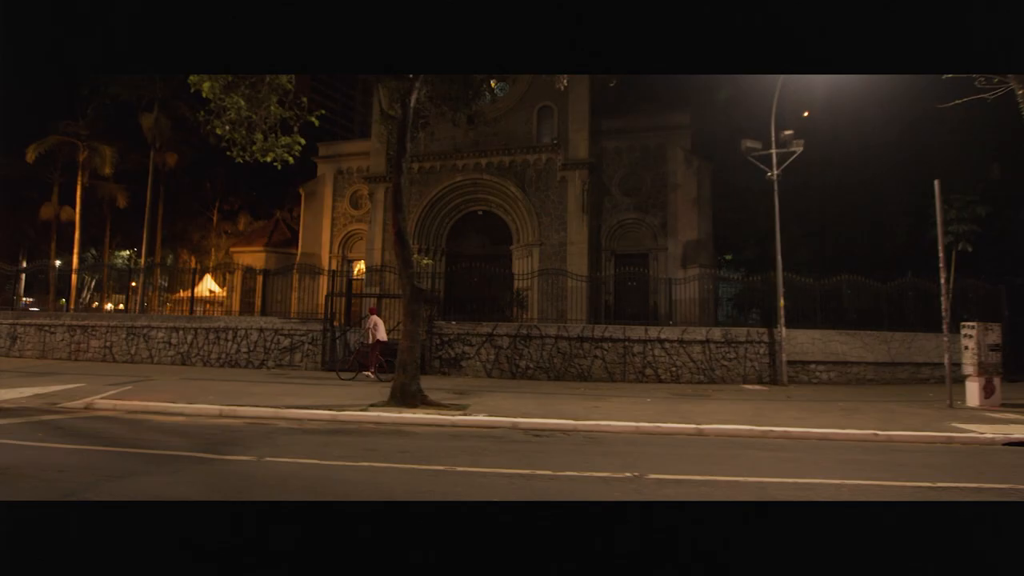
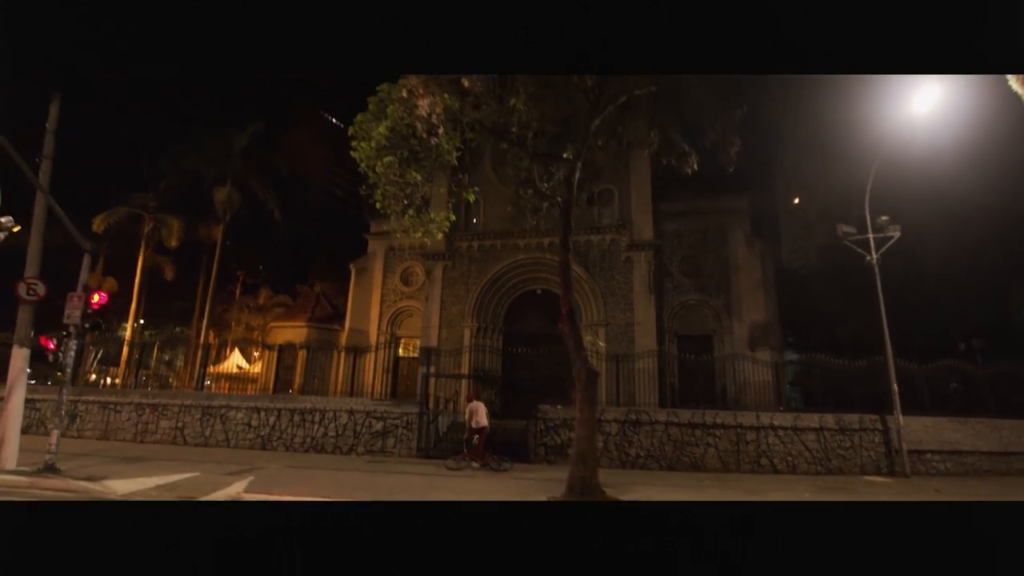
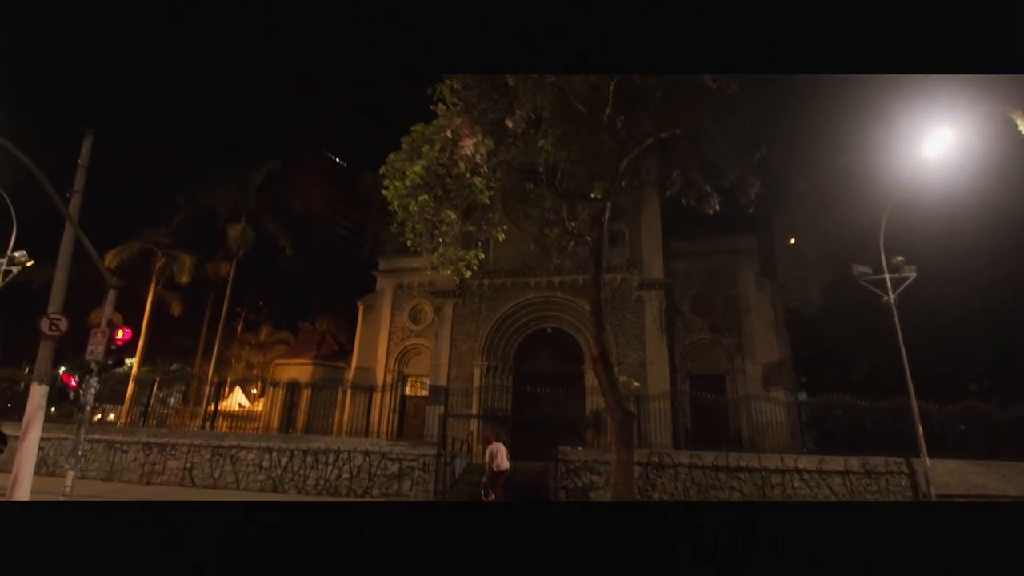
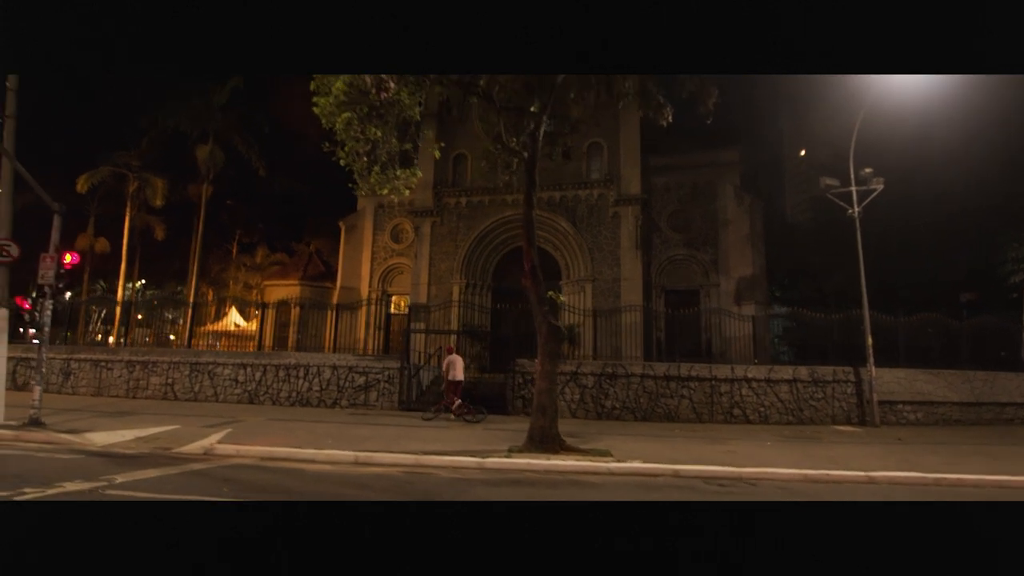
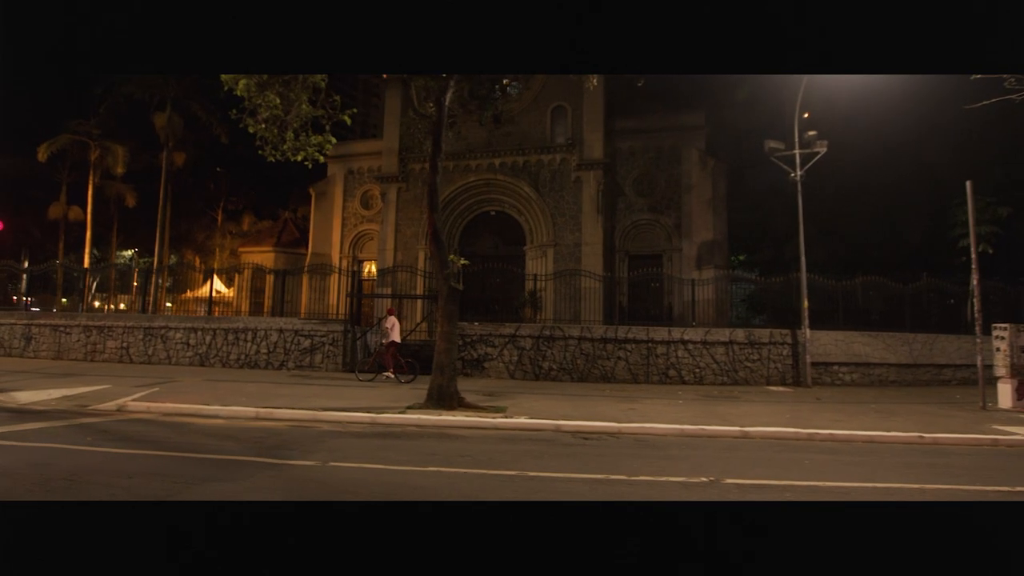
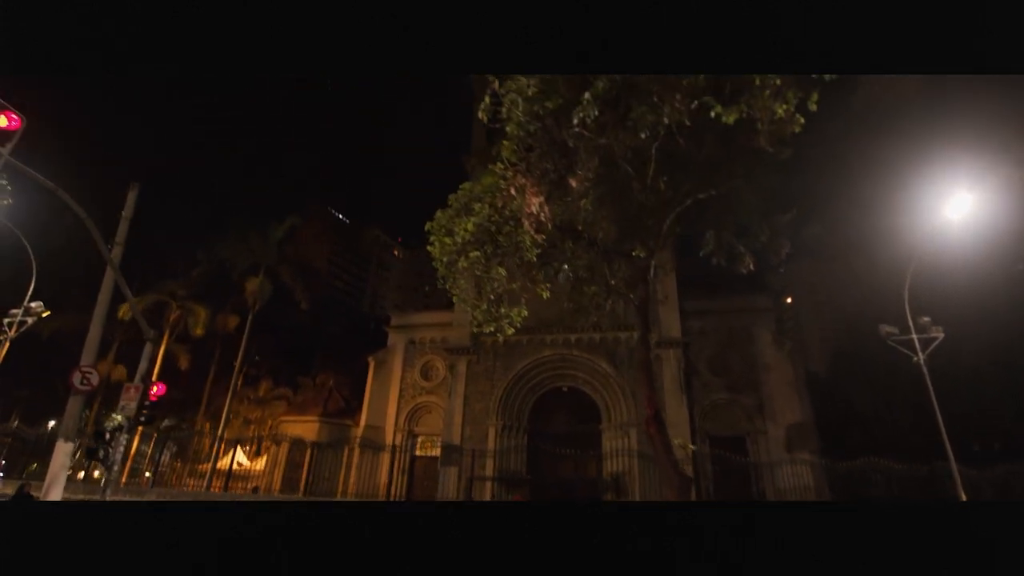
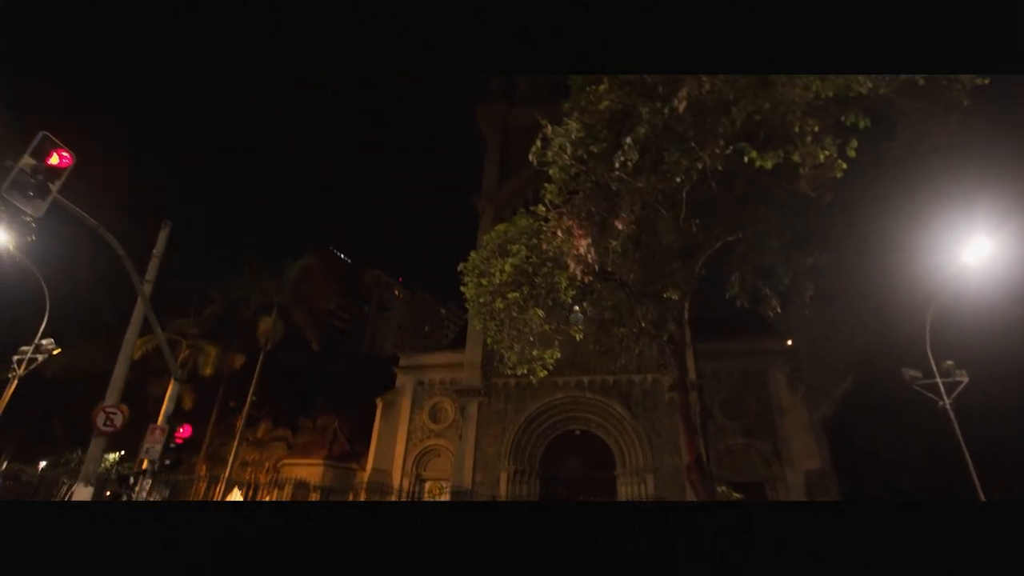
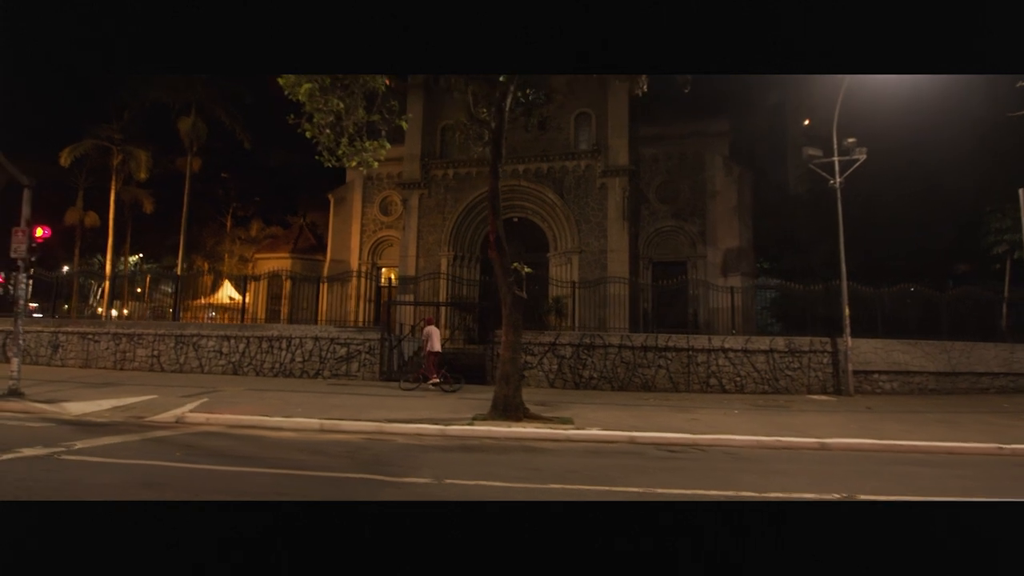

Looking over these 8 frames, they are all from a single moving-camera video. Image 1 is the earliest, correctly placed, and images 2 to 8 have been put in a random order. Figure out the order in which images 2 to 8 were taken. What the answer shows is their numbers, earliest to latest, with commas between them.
5, 8, 4, 2, 3, 6, 7
